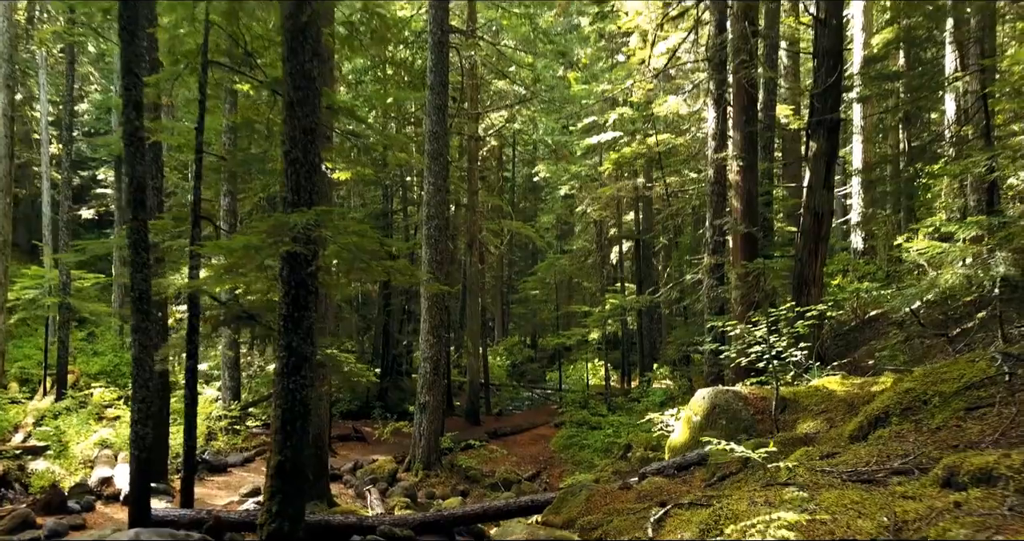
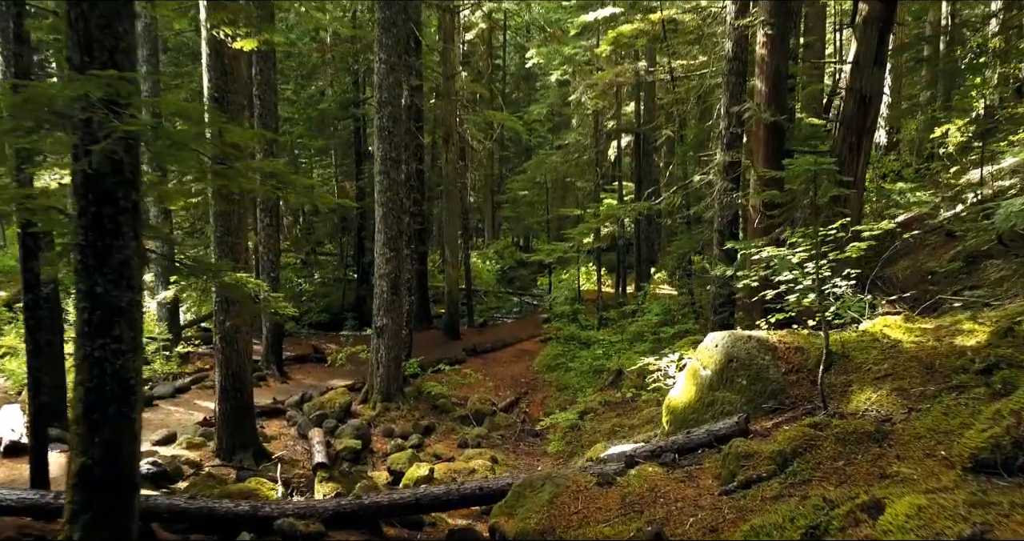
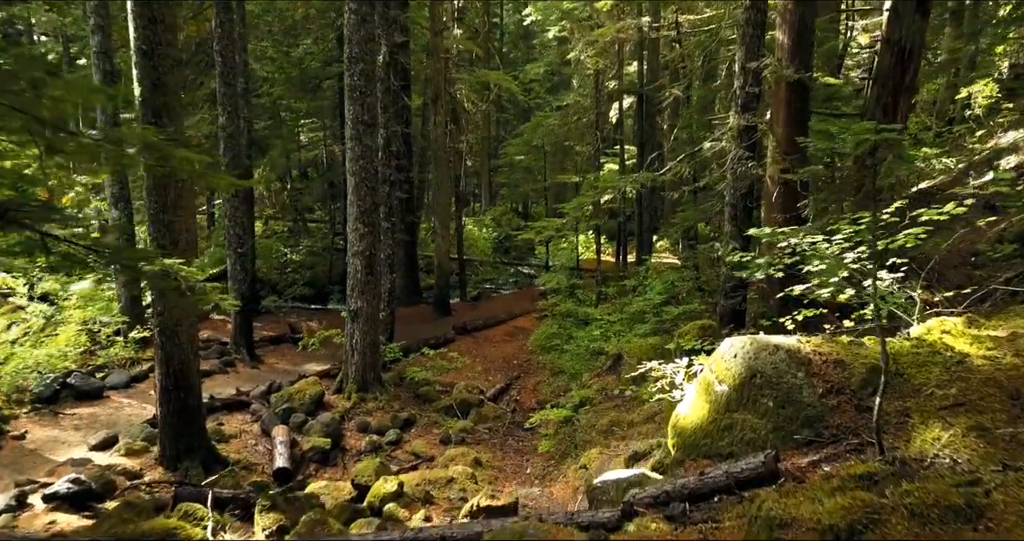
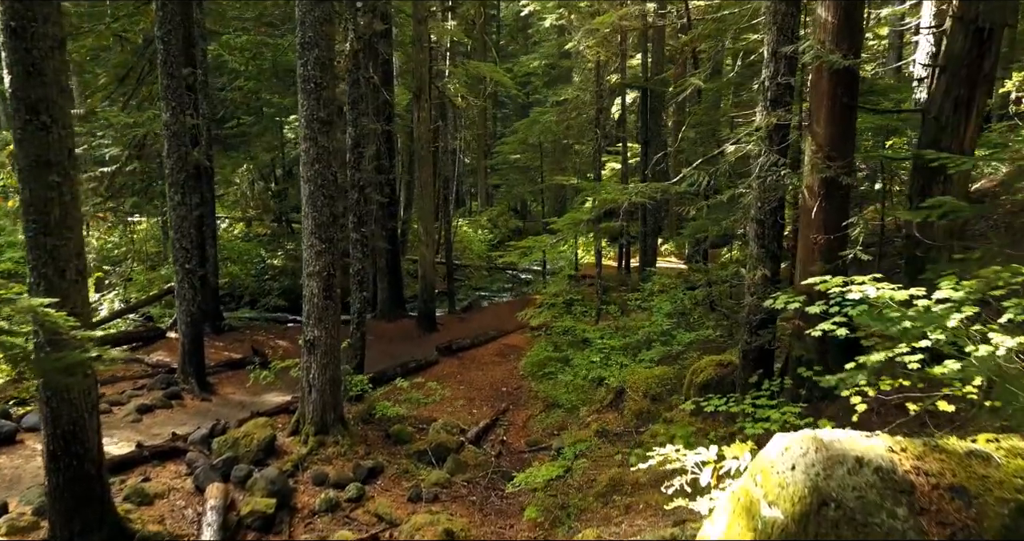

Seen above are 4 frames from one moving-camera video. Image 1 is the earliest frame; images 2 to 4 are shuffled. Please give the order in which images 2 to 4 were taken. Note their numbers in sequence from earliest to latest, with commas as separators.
2, 3, 4
